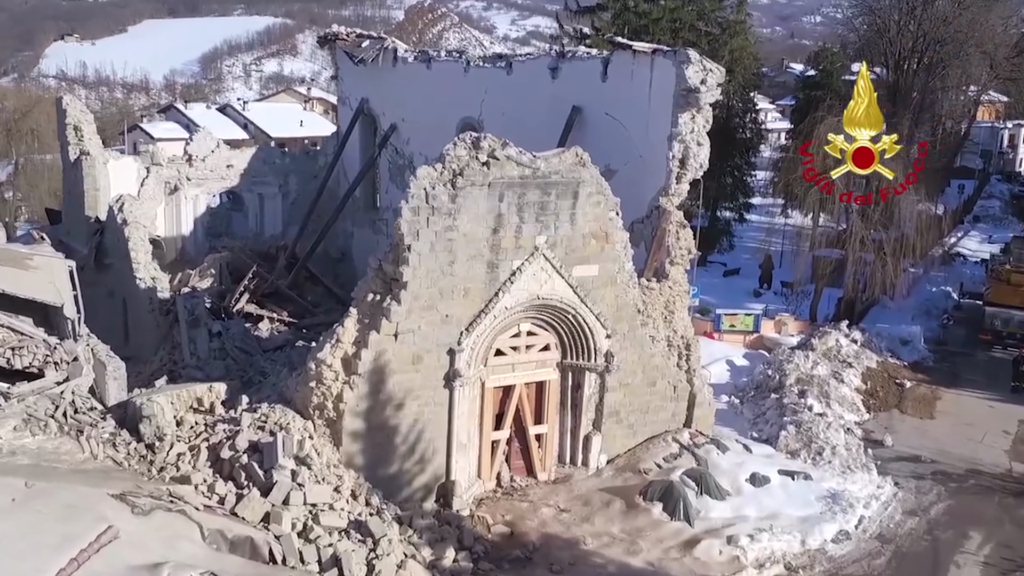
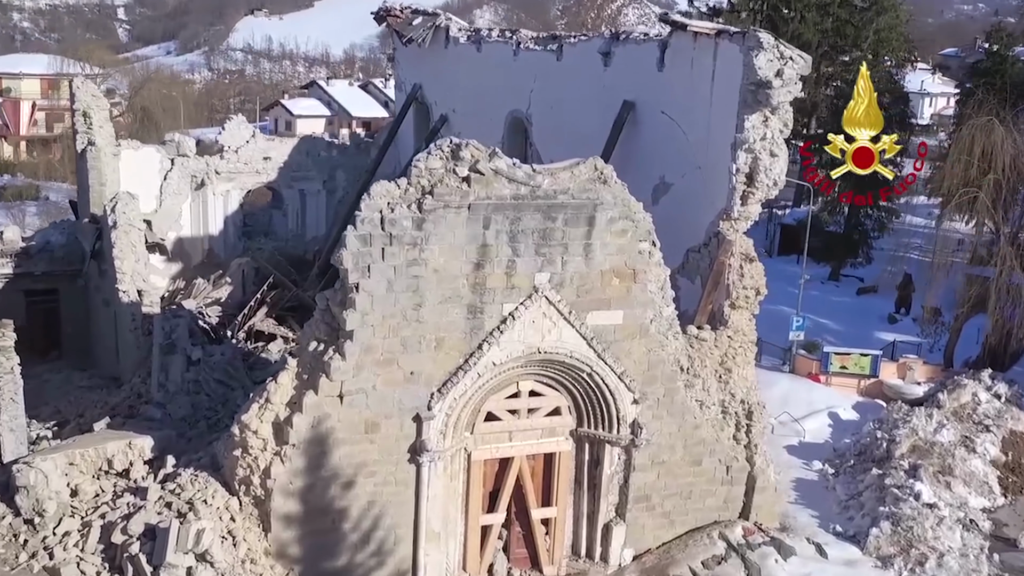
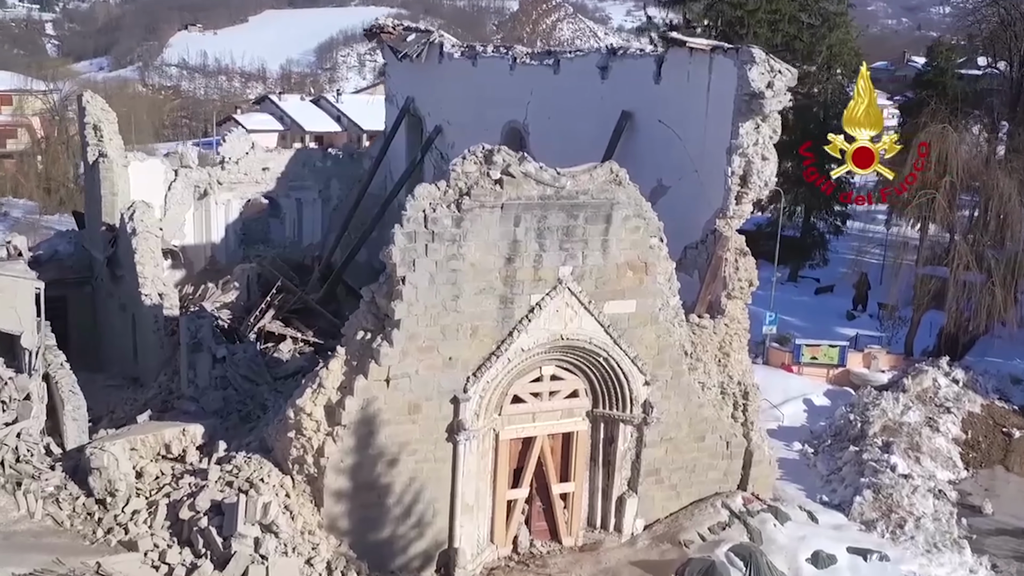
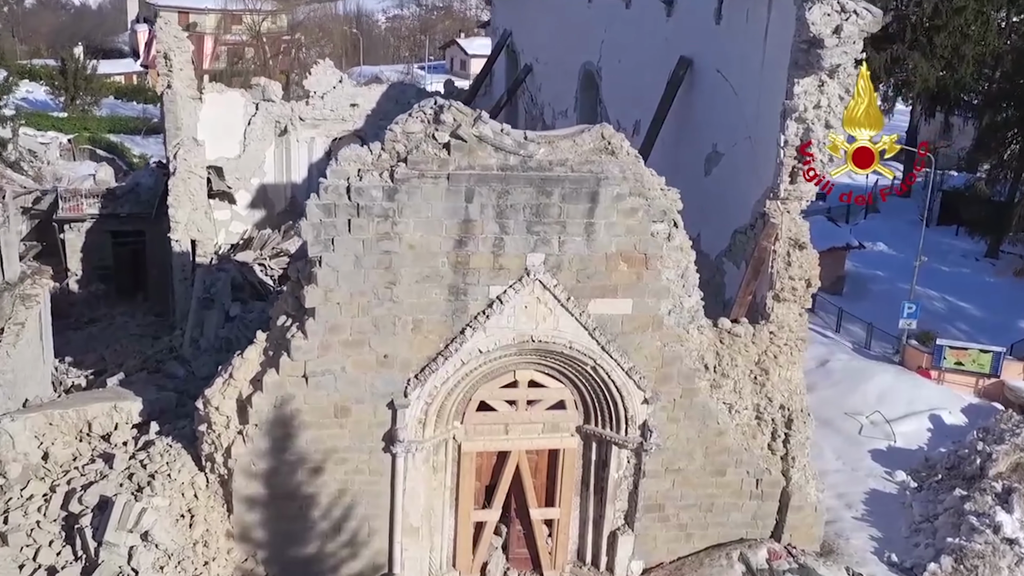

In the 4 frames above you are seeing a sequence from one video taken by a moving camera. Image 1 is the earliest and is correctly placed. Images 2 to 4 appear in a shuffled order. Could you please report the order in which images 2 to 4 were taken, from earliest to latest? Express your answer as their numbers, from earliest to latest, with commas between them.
3, 2, 4
